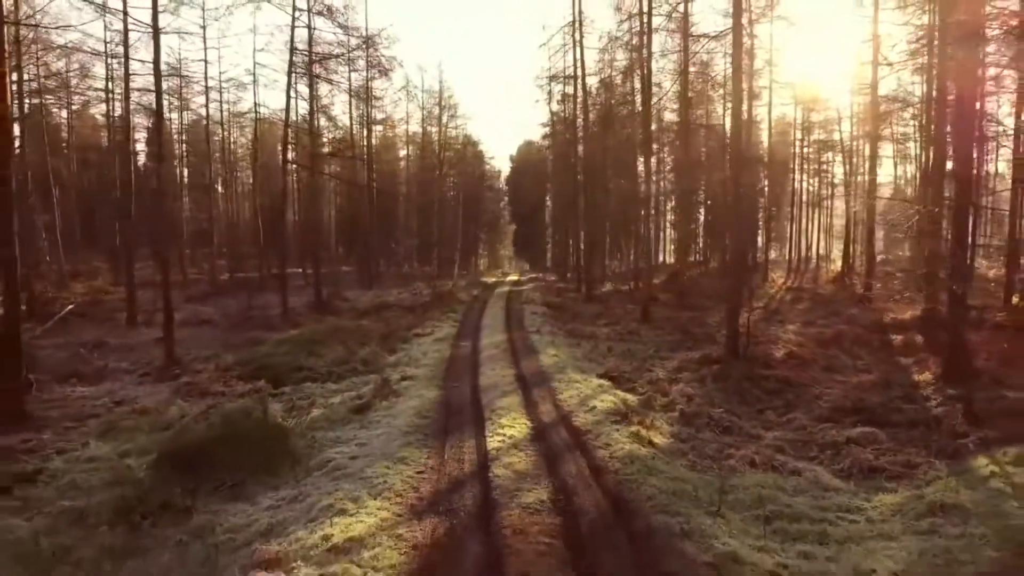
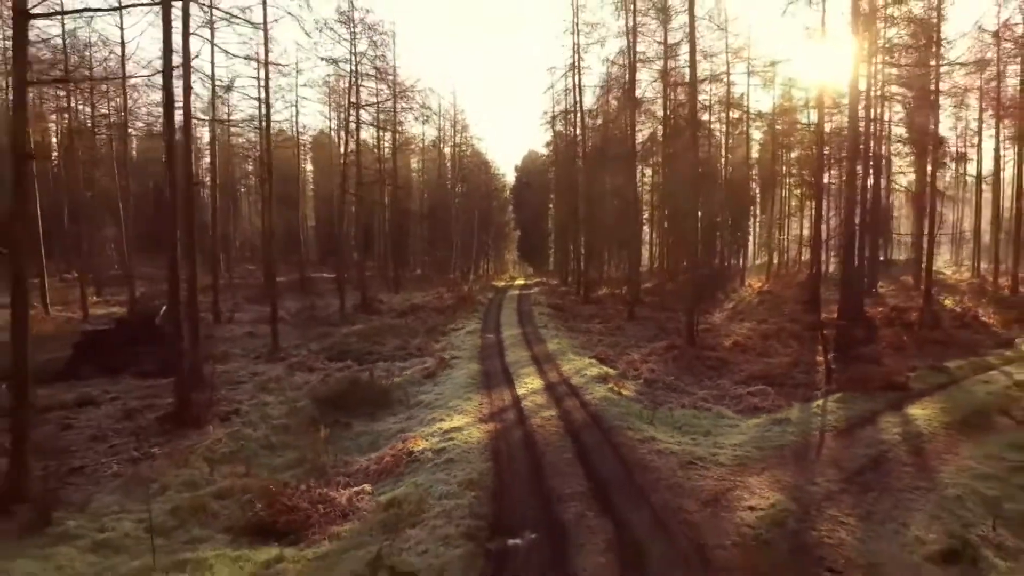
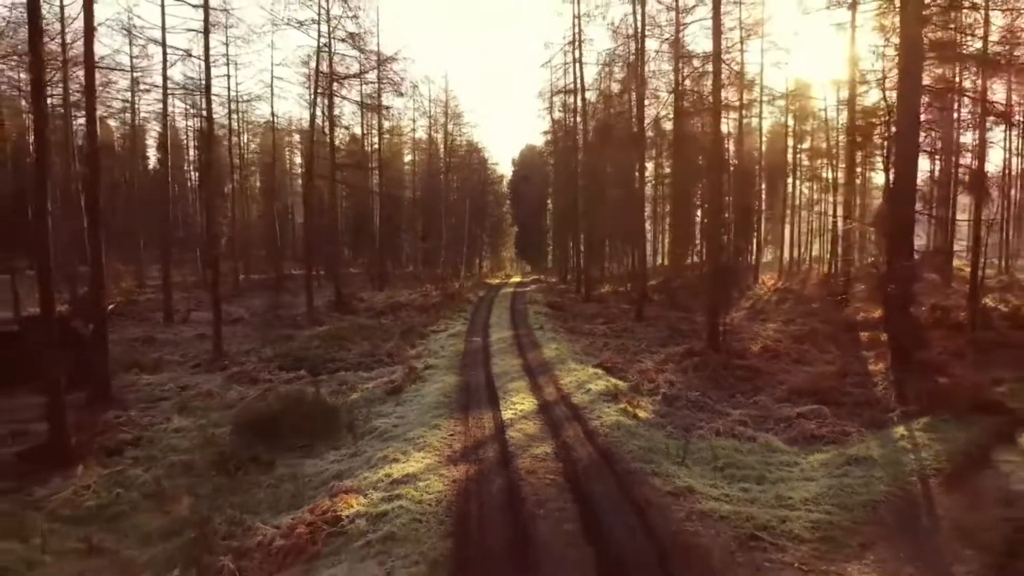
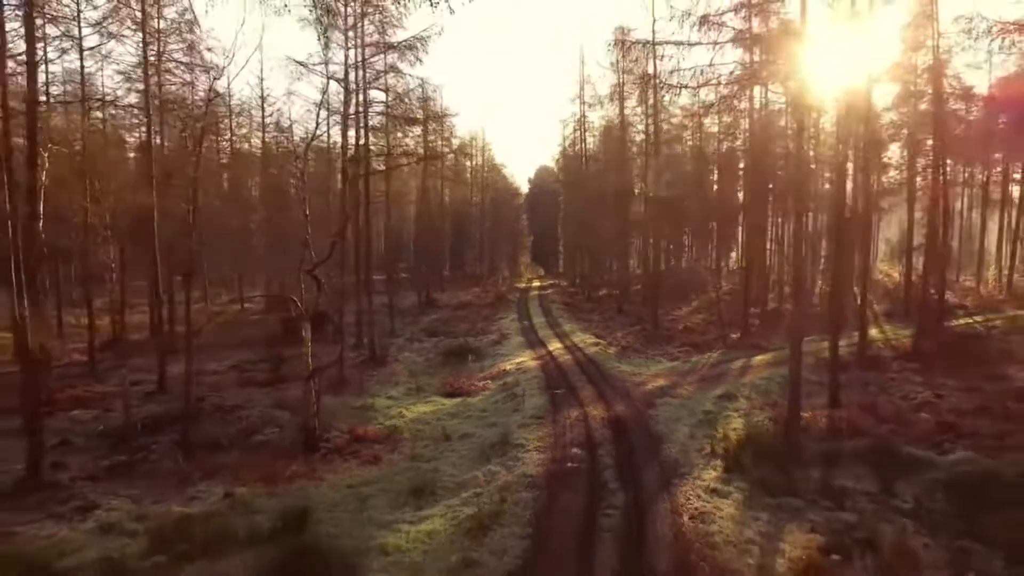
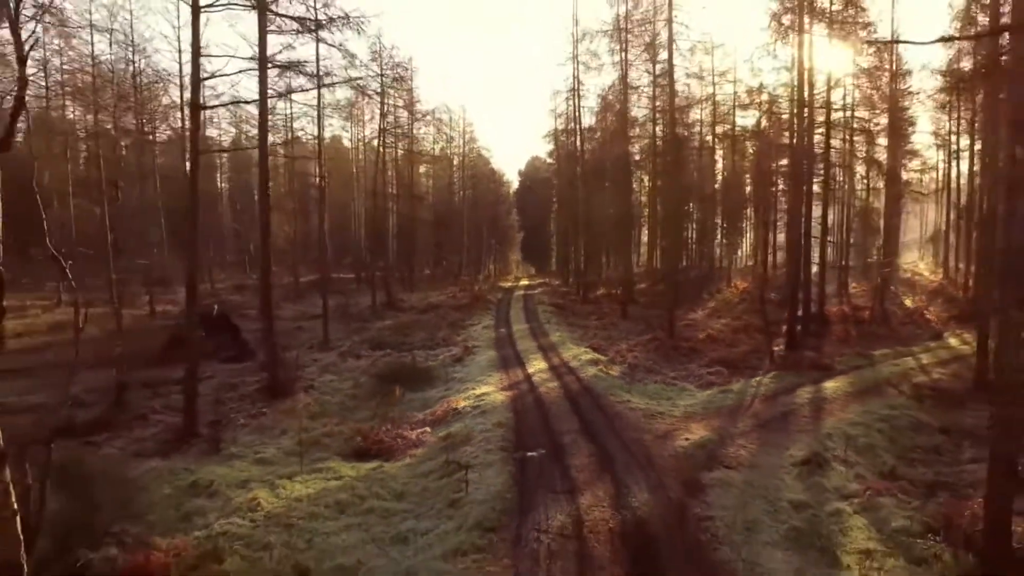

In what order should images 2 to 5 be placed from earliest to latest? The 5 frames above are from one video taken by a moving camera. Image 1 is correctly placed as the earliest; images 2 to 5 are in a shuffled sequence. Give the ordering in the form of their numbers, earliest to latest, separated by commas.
3, 2, 5, 4
